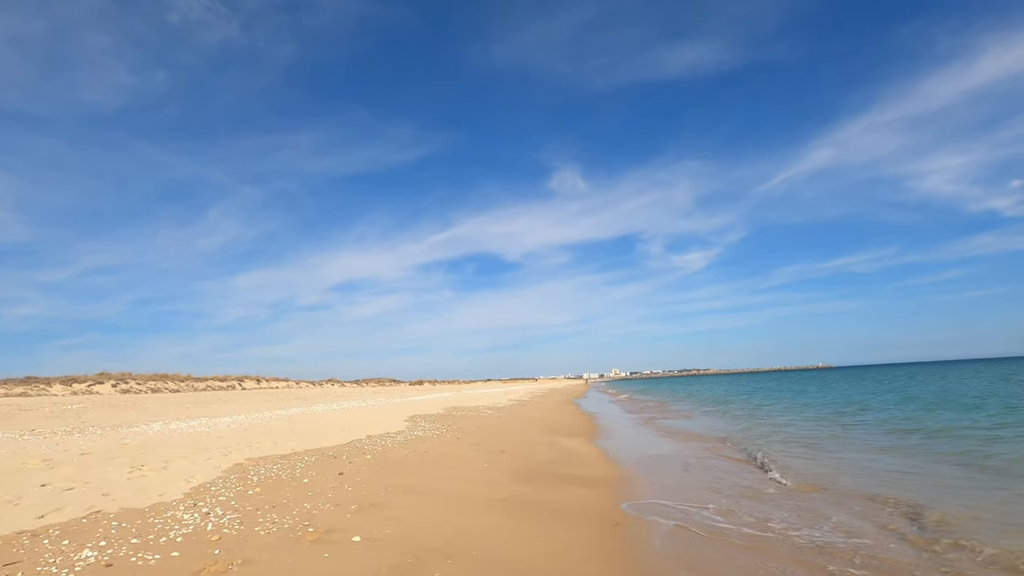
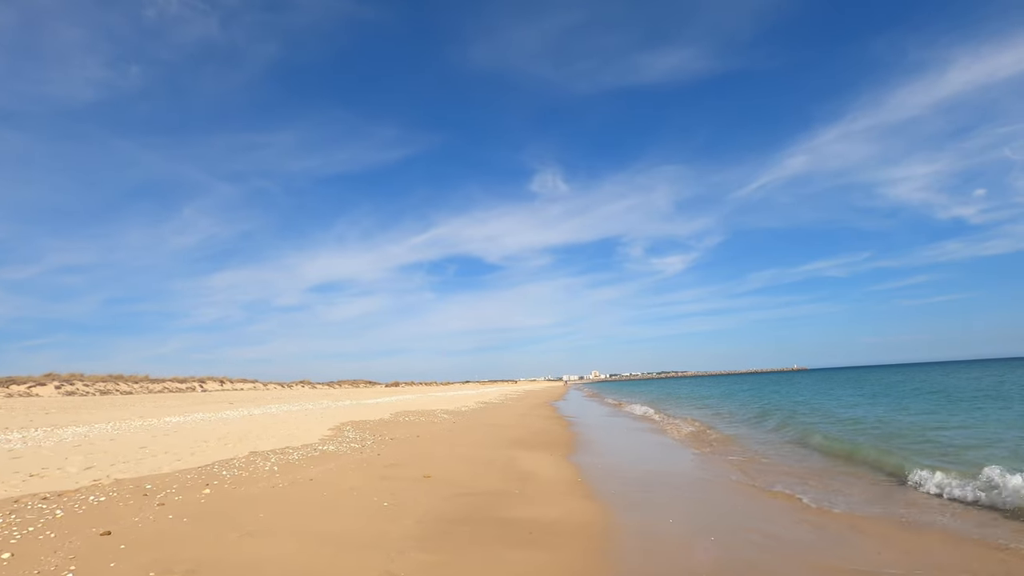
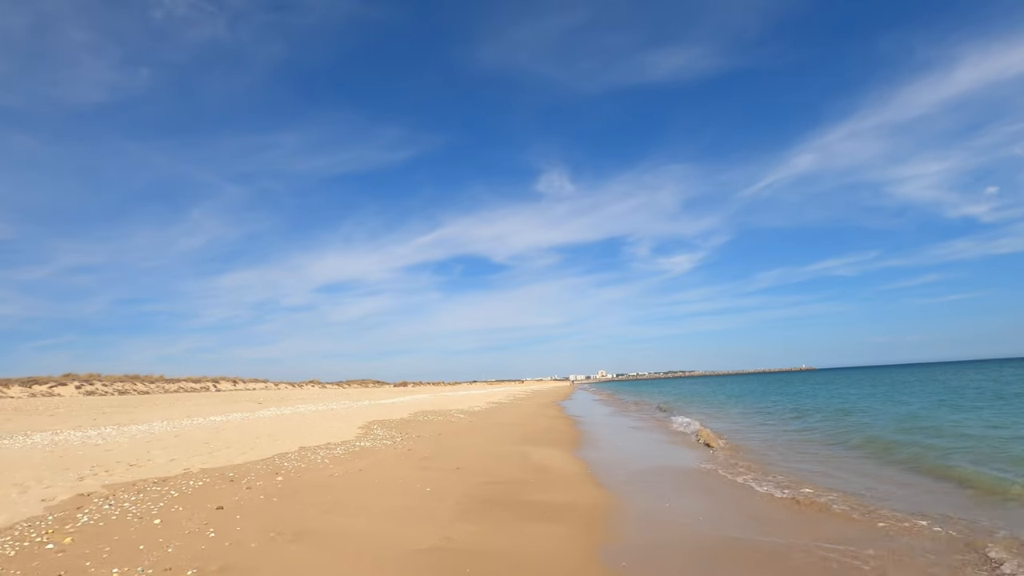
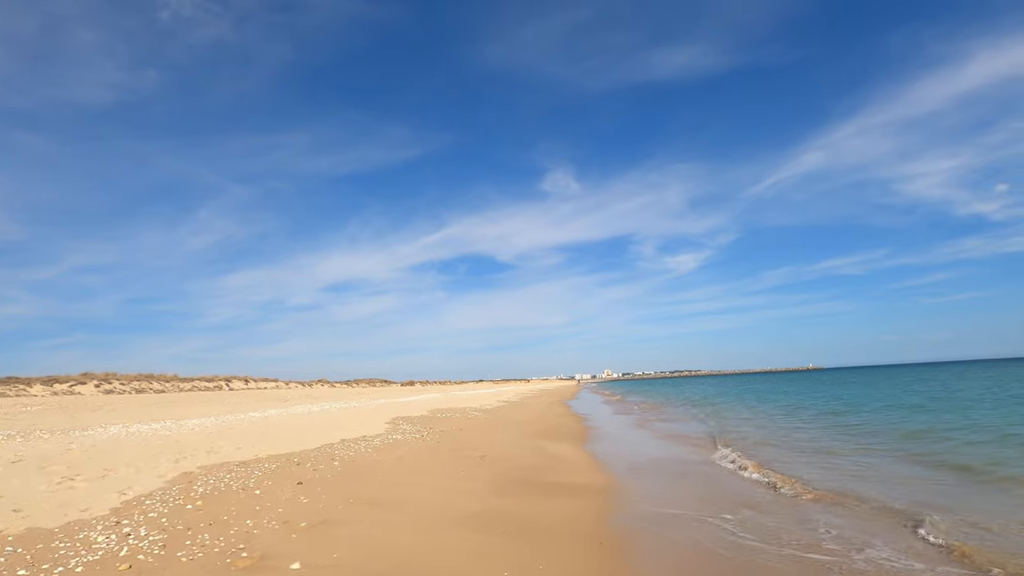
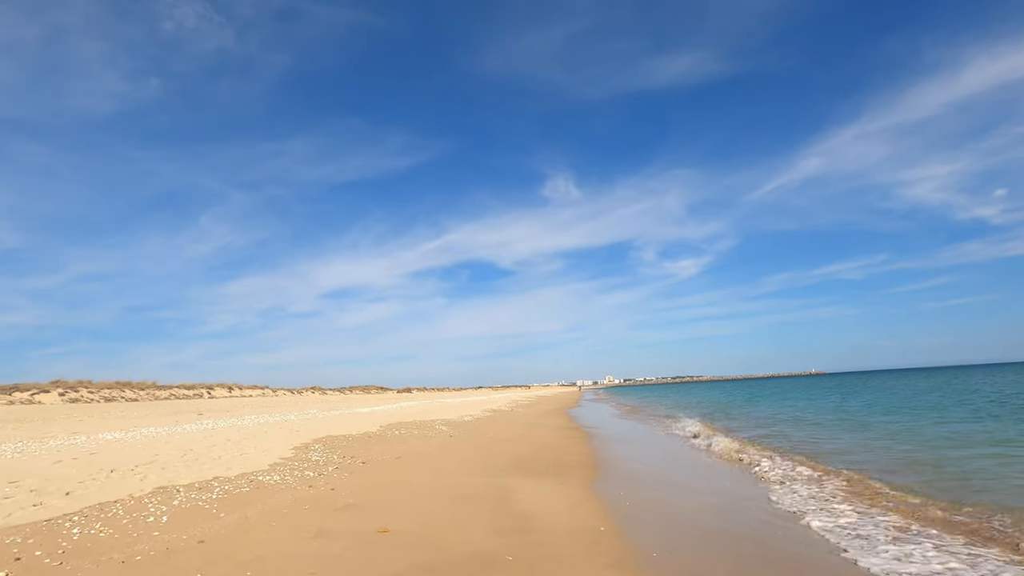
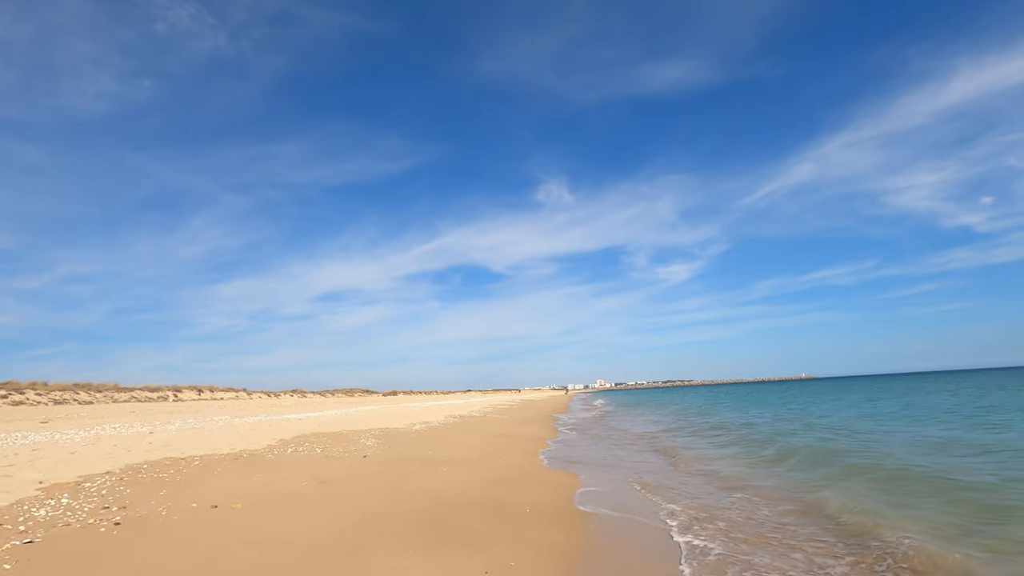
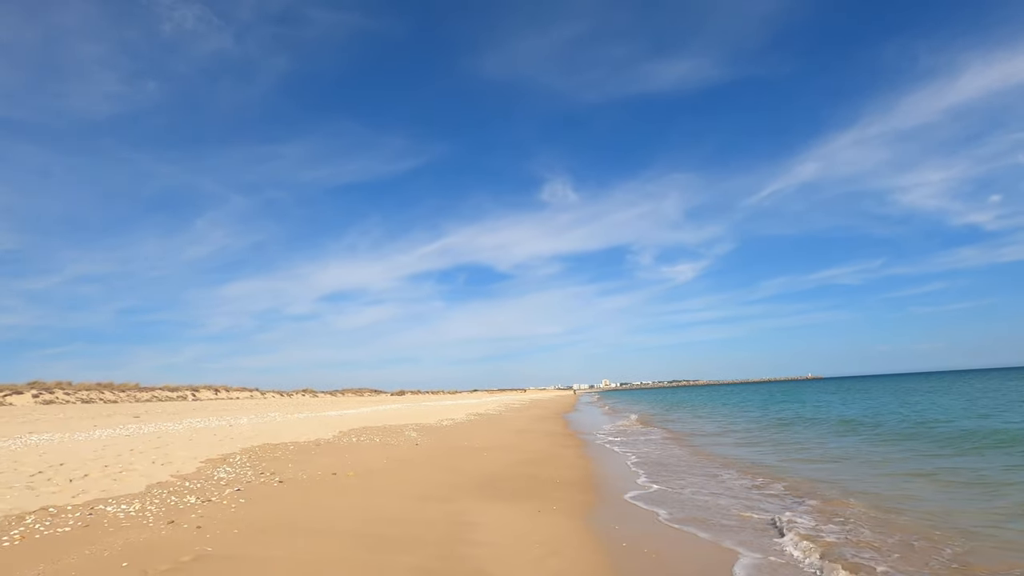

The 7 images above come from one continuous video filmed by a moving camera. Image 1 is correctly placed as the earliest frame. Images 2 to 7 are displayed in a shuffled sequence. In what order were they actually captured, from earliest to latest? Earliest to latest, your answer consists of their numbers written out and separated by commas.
4, 3, 2, 5, 7, 6
